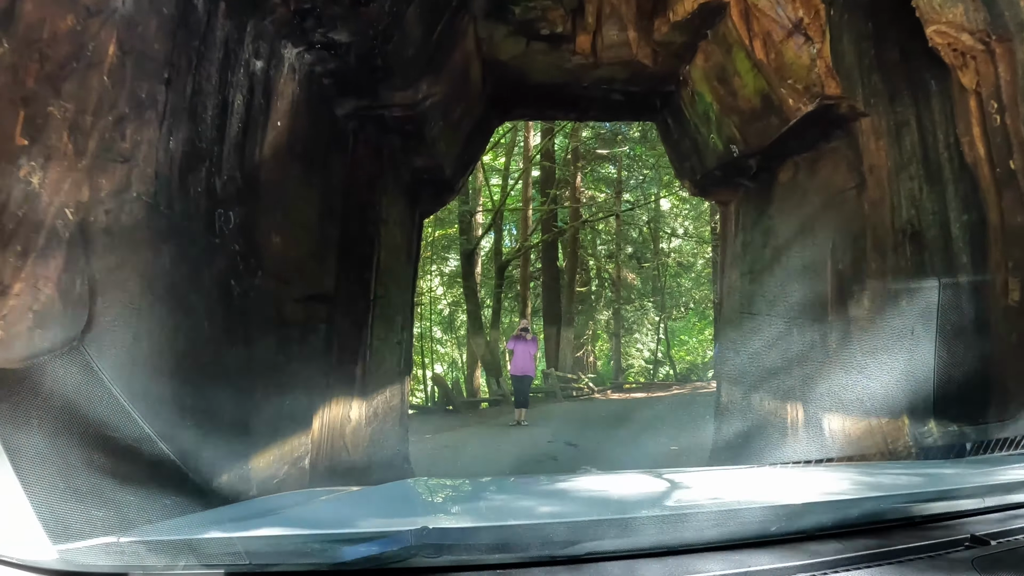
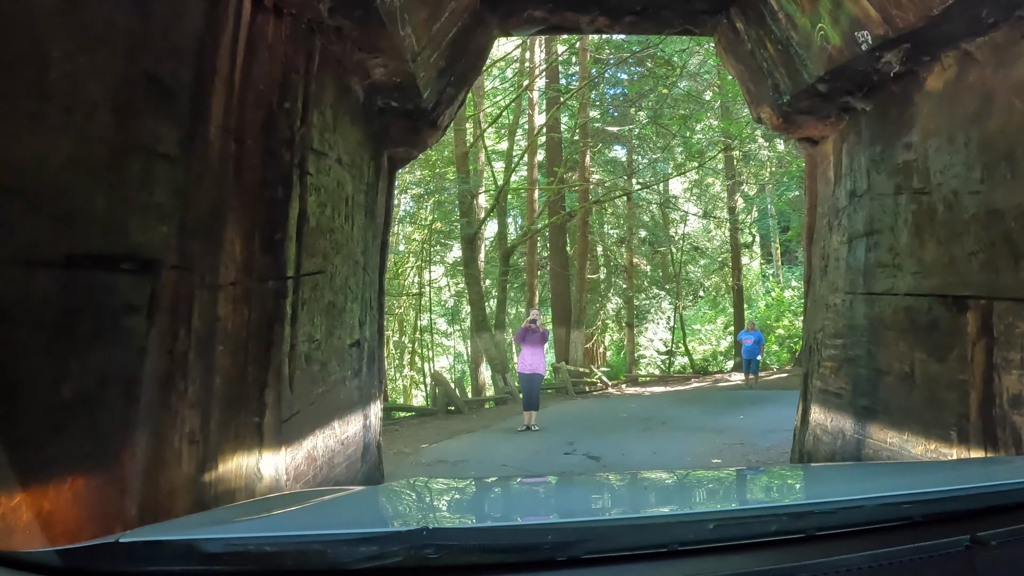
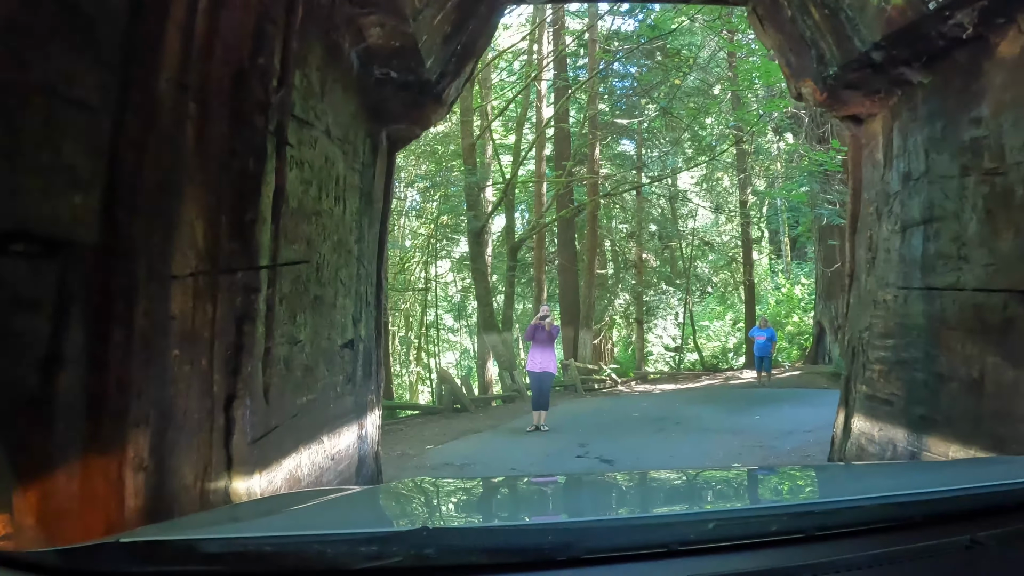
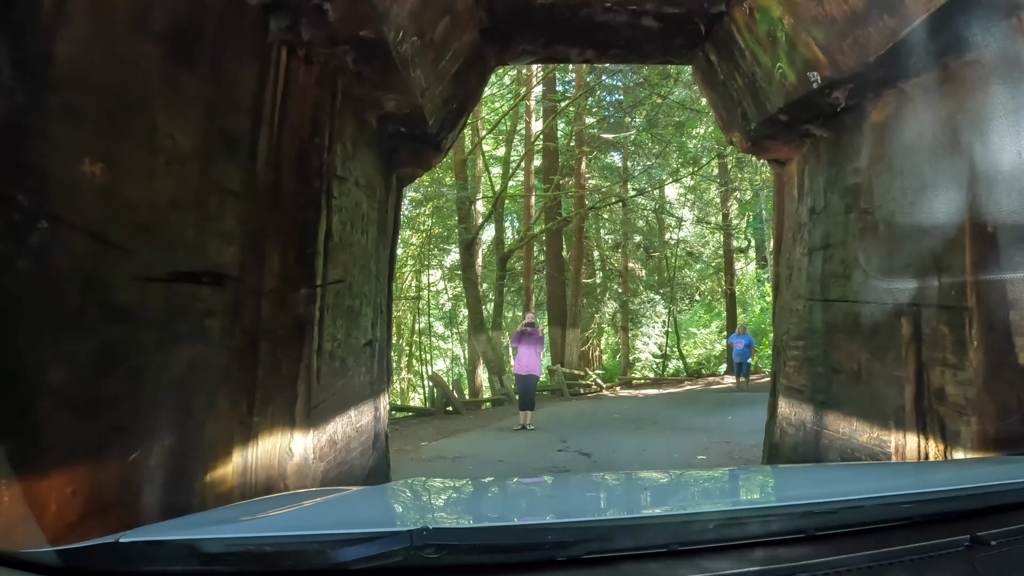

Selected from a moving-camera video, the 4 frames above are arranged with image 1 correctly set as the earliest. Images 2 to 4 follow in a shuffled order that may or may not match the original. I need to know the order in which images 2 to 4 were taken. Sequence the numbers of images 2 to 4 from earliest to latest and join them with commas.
4, 2, 3
